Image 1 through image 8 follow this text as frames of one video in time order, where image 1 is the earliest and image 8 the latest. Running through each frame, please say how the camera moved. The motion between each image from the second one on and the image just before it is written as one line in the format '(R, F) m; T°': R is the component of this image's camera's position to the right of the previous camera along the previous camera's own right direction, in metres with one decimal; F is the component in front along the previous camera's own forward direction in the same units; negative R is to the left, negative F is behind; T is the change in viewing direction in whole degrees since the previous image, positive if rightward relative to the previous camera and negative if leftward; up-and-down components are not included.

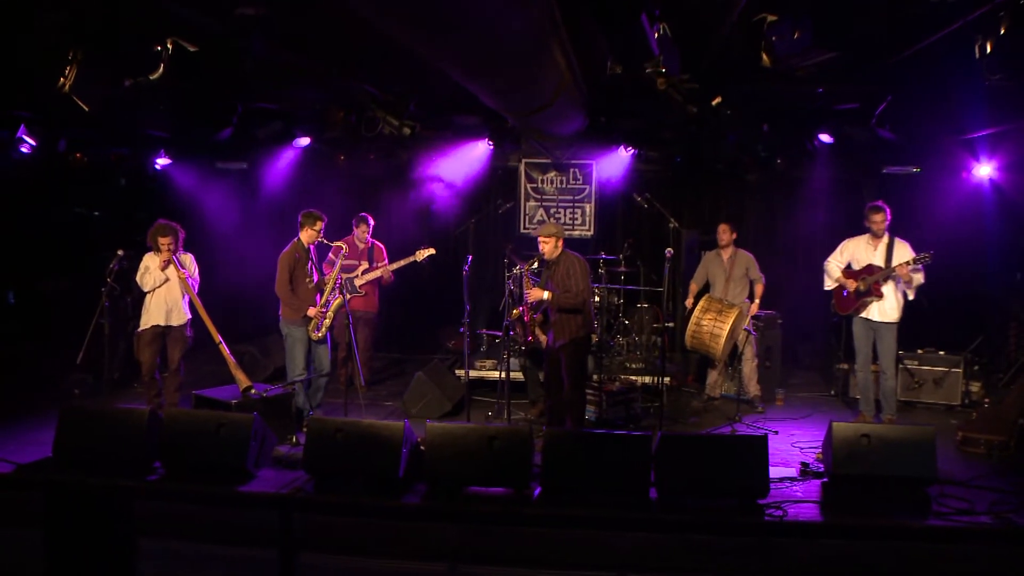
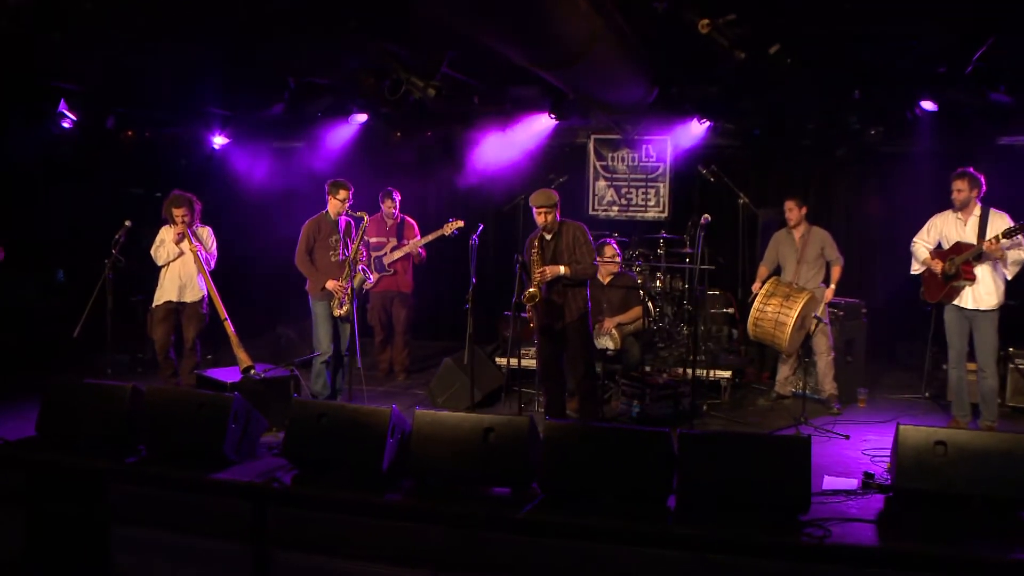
(+0.7, +0.8) m; -8°
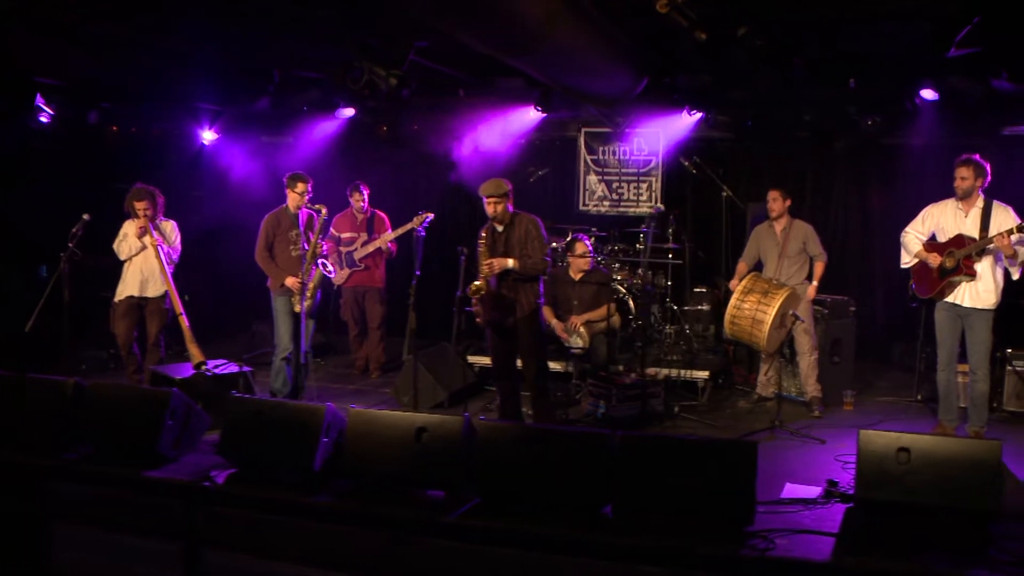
(+0.5, +0.2) m; -3°
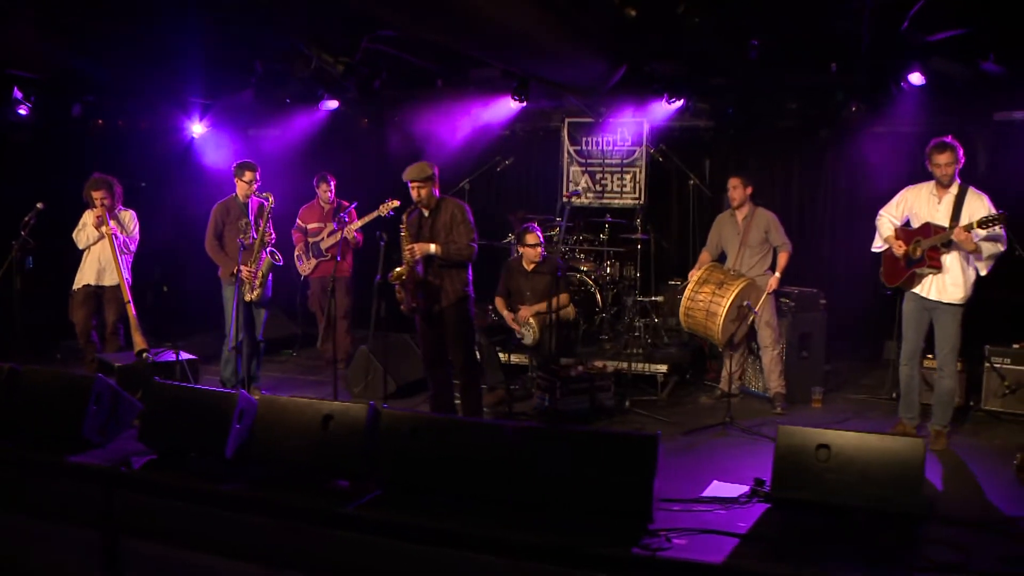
(+0.7, +0.2) m; -4°
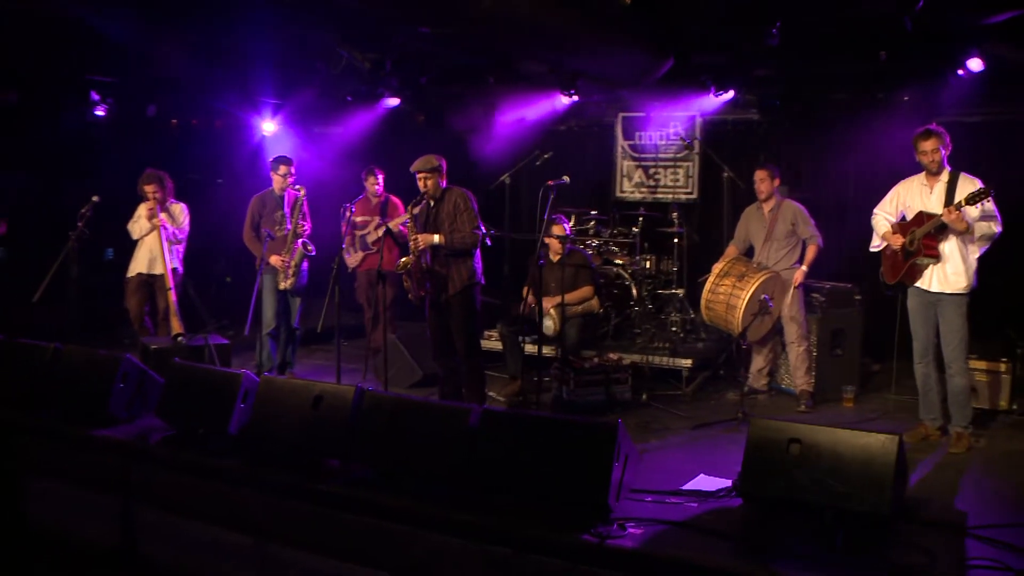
(+0.7, 0.0) m; -8°
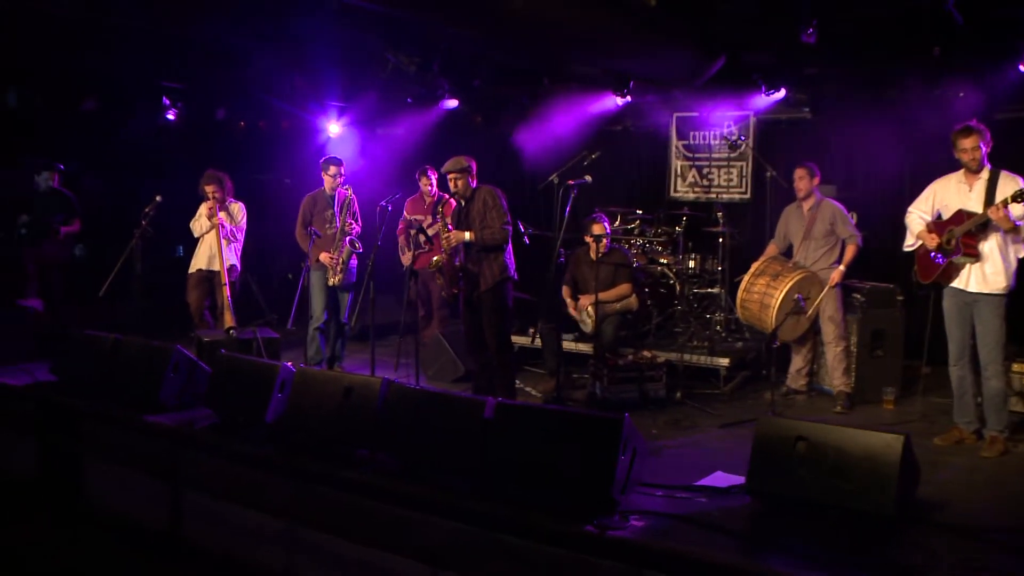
(+0.3, -0.1) m; -5°
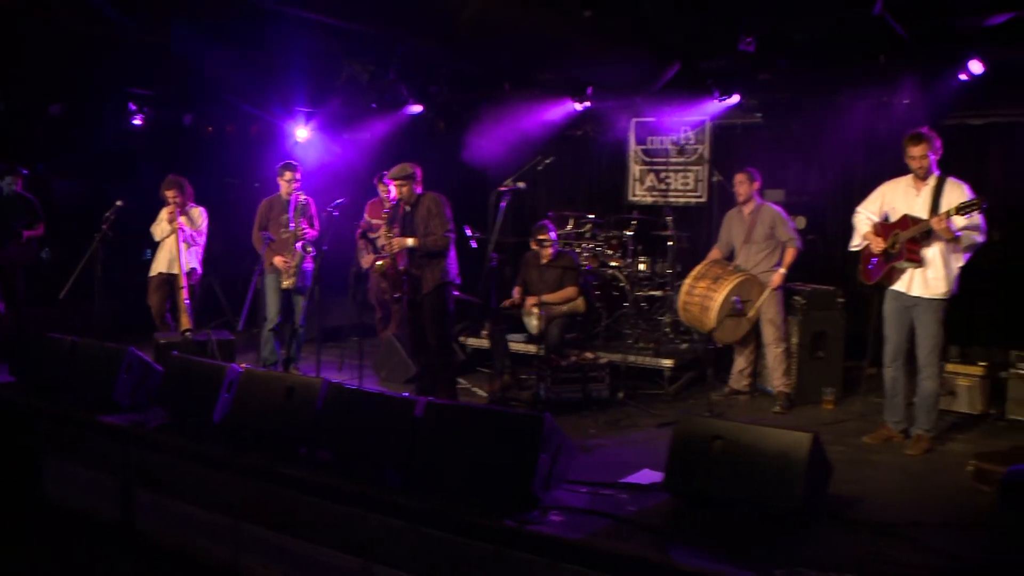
(+0.3, -0.1) m; 0°
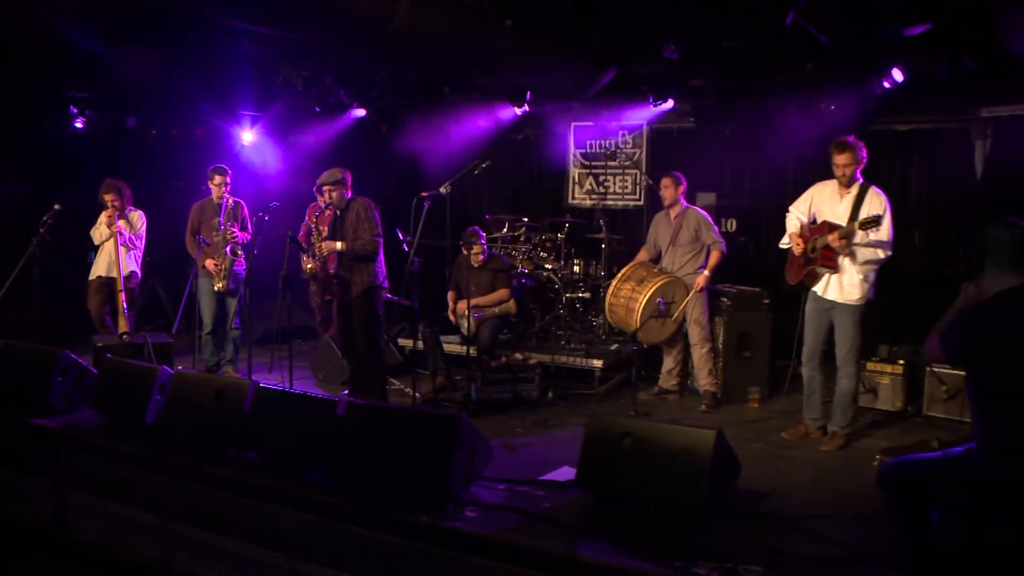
(+0.2, -0.1) m; +2°
